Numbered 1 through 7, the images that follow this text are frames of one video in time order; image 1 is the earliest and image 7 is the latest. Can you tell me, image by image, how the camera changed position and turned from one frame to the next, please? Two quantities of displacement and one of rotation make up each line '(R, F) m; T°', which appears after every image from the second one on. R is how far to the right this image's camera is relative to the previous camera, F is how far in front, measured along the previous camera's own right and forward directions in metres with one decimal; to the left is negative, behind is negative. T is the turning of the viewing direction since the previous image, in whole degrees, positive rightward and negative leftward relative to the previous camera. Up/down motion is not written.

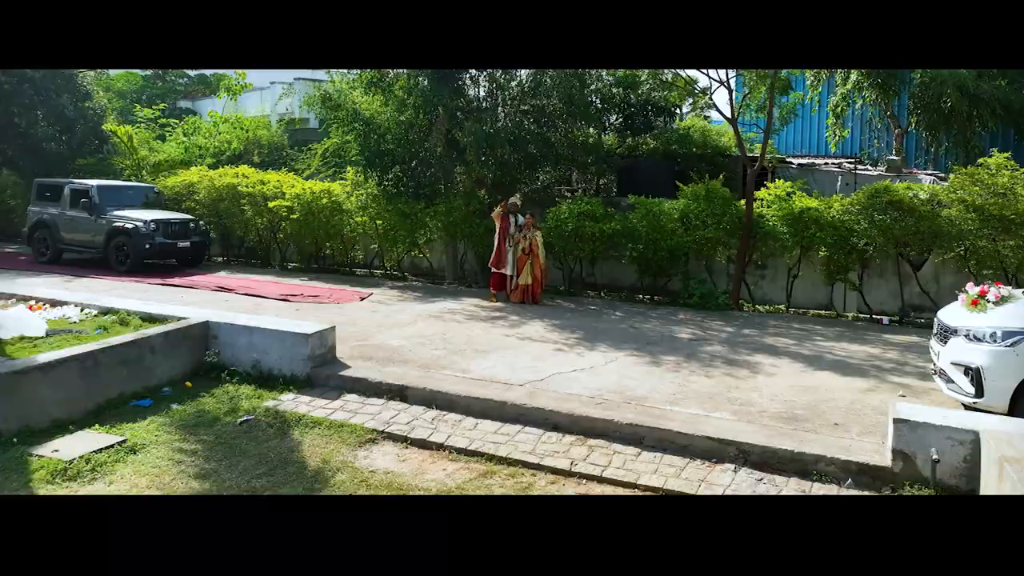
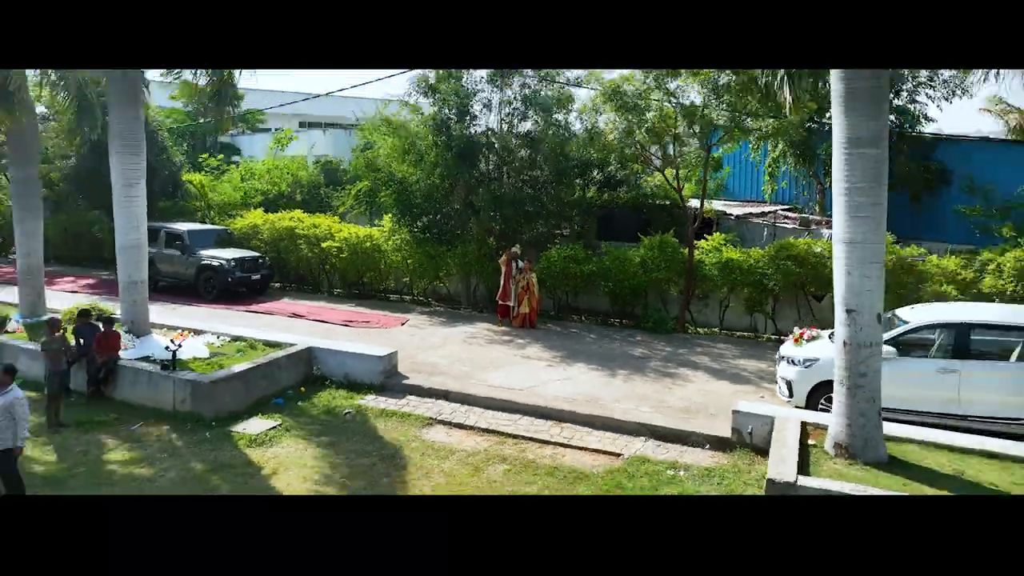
(0.0, -1.2) m; 0°
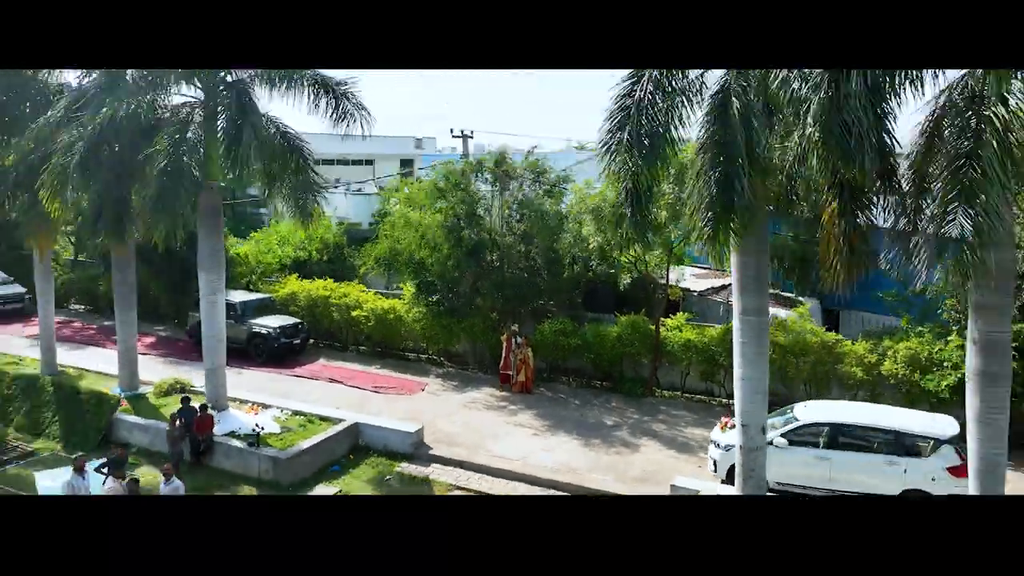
(0.0, -1.0) m; 0°
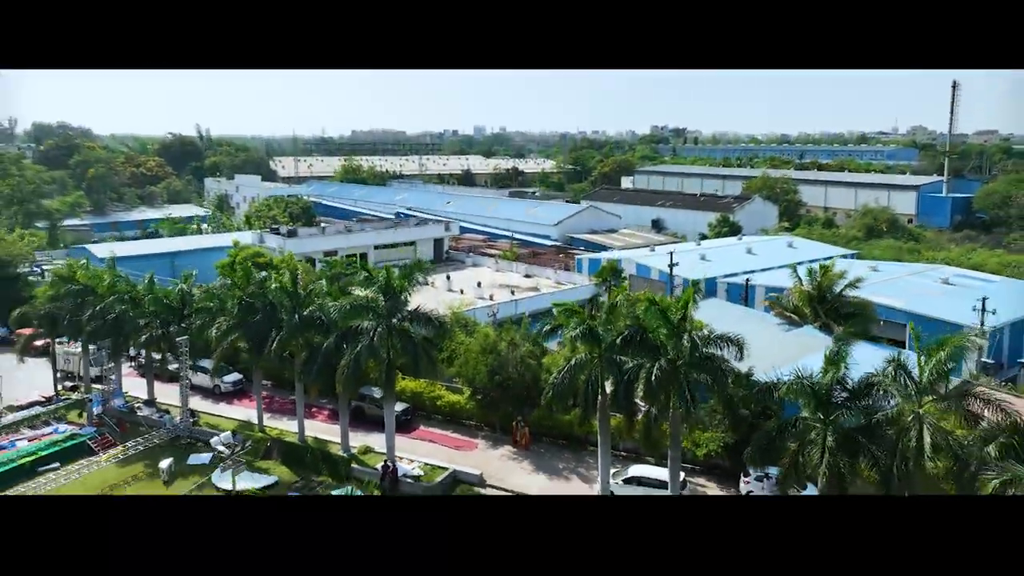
(-0.1, -6.3) m; 0°
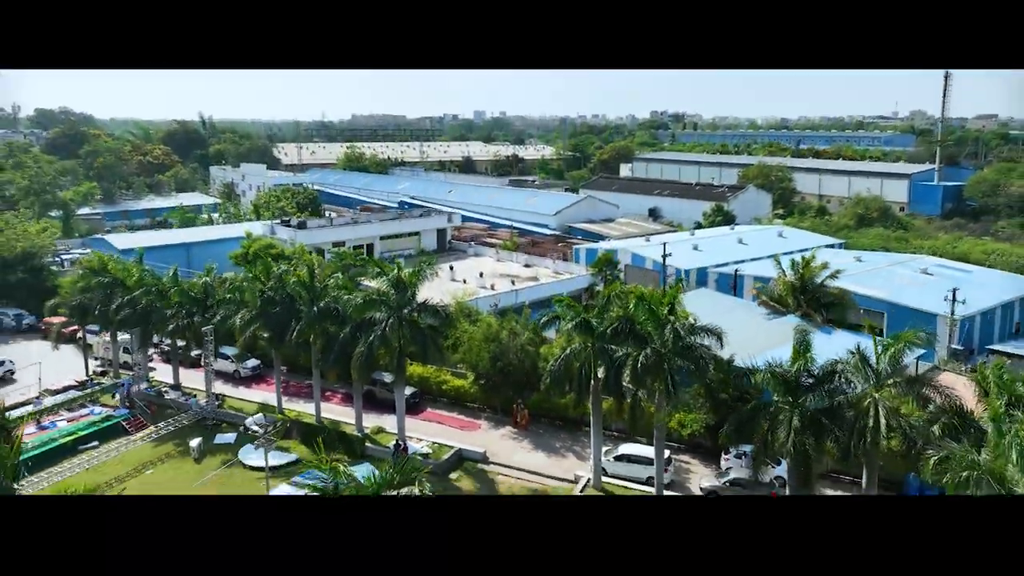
(0.0, -1.0) m; 0°
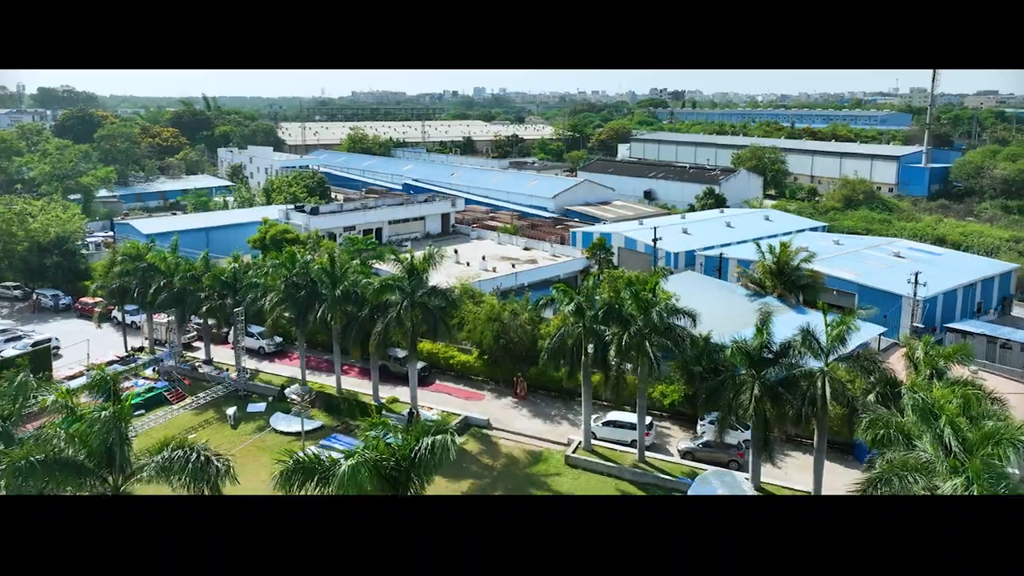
(0.0, -1.4) m; 0°
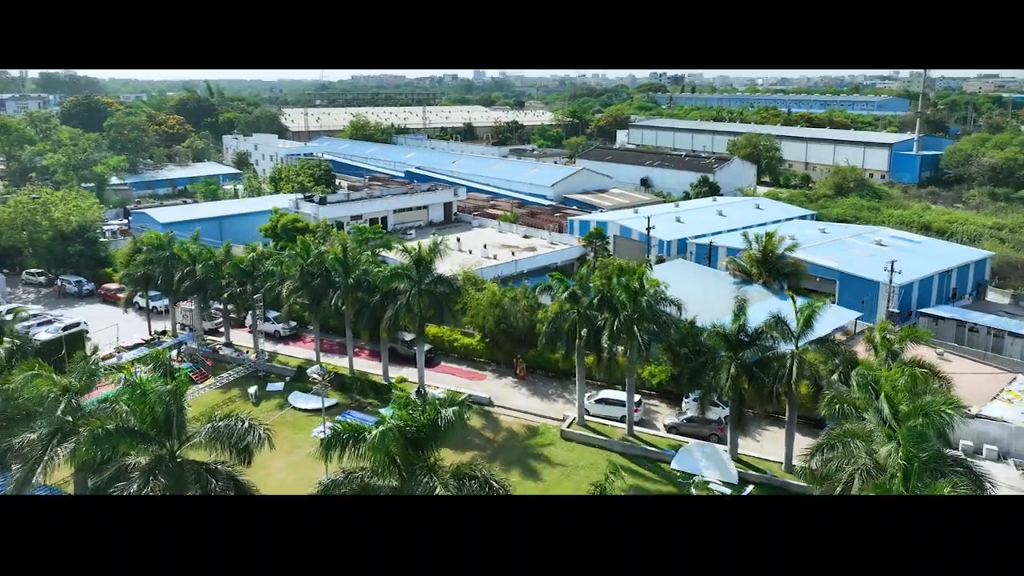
(0.0, -1.1) m; 0°
